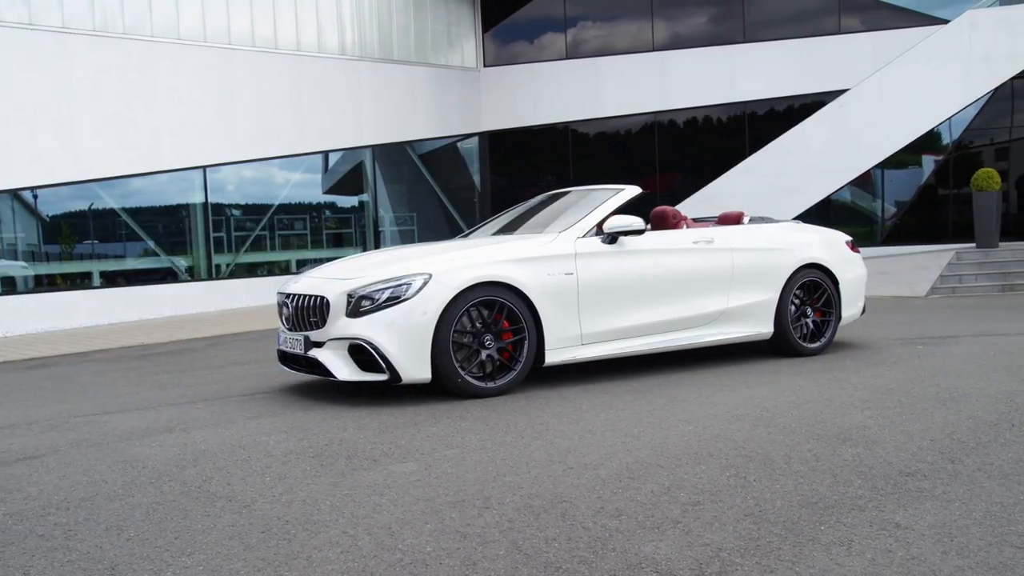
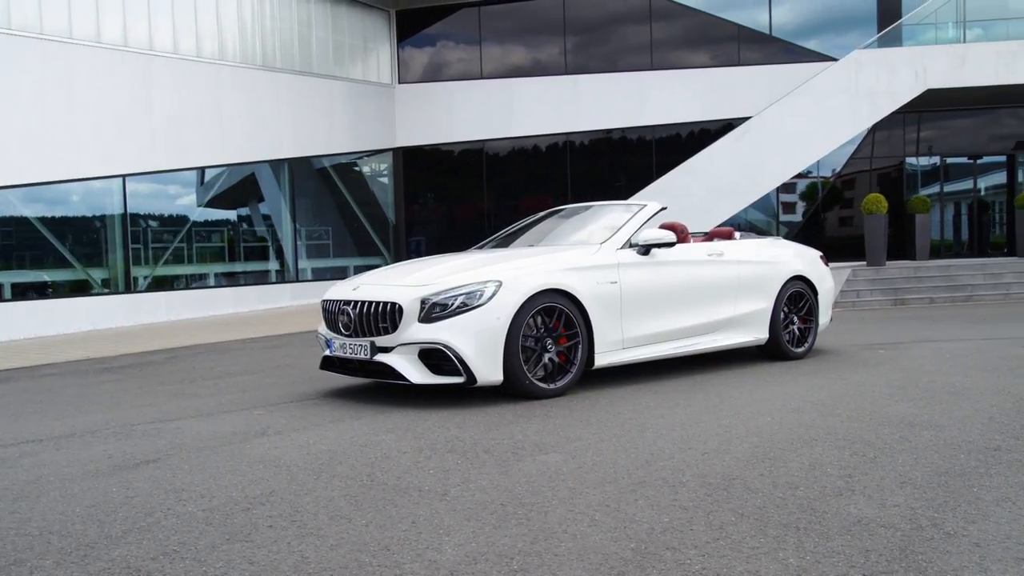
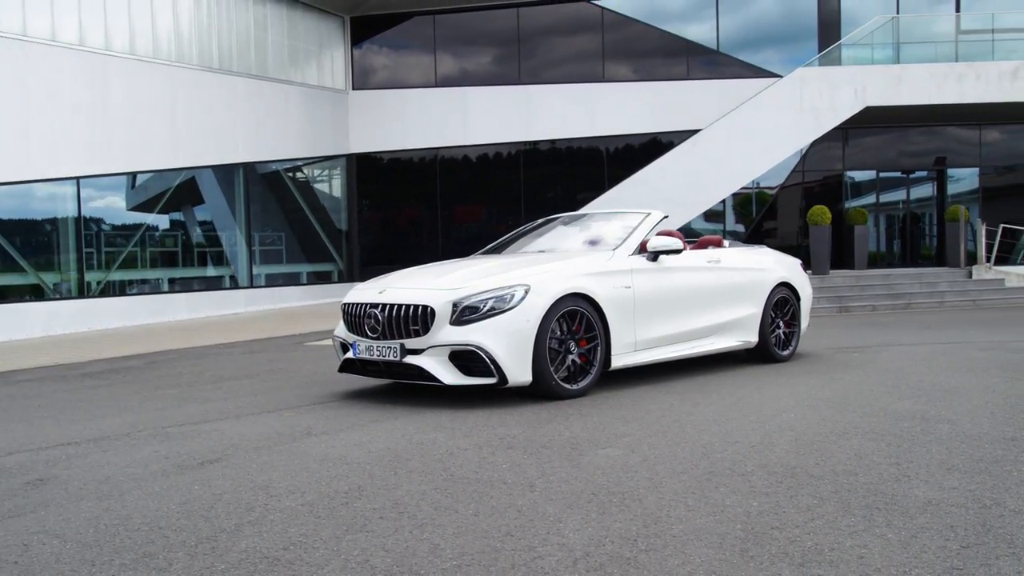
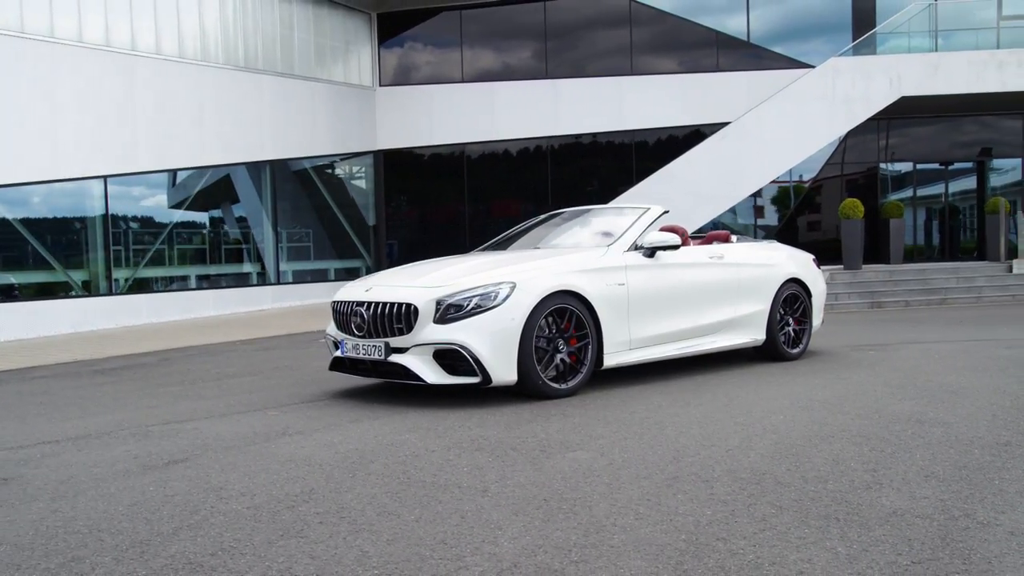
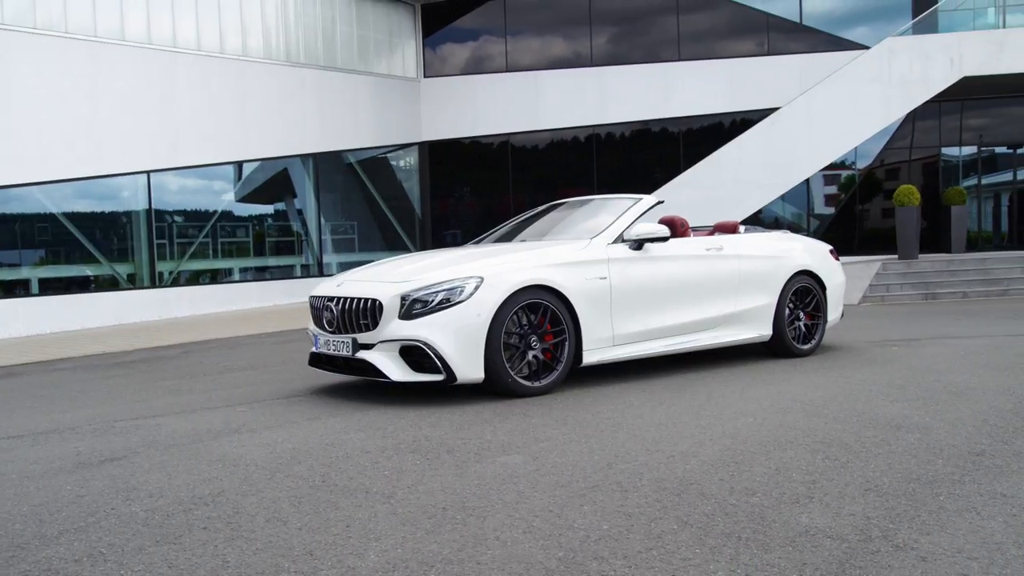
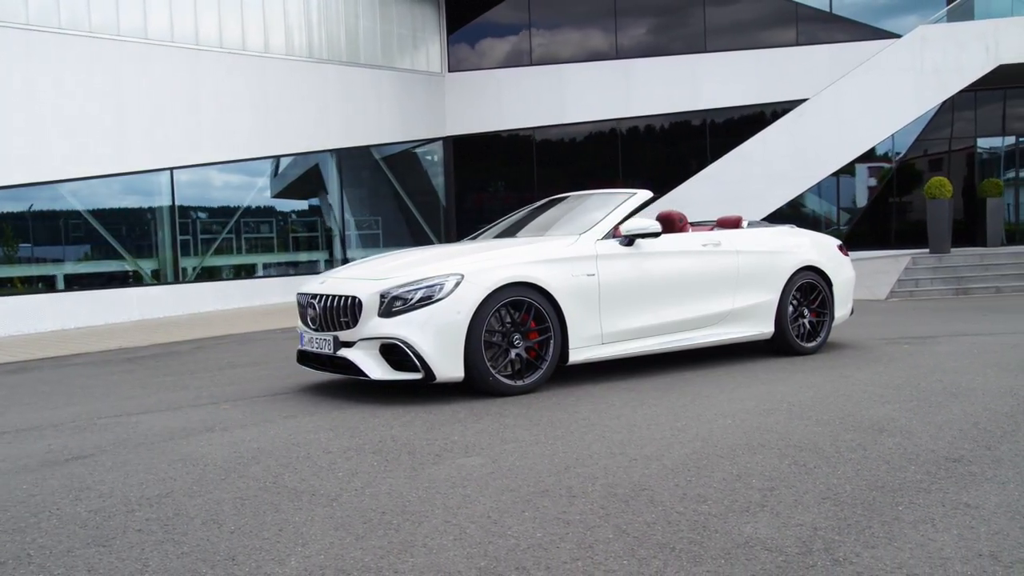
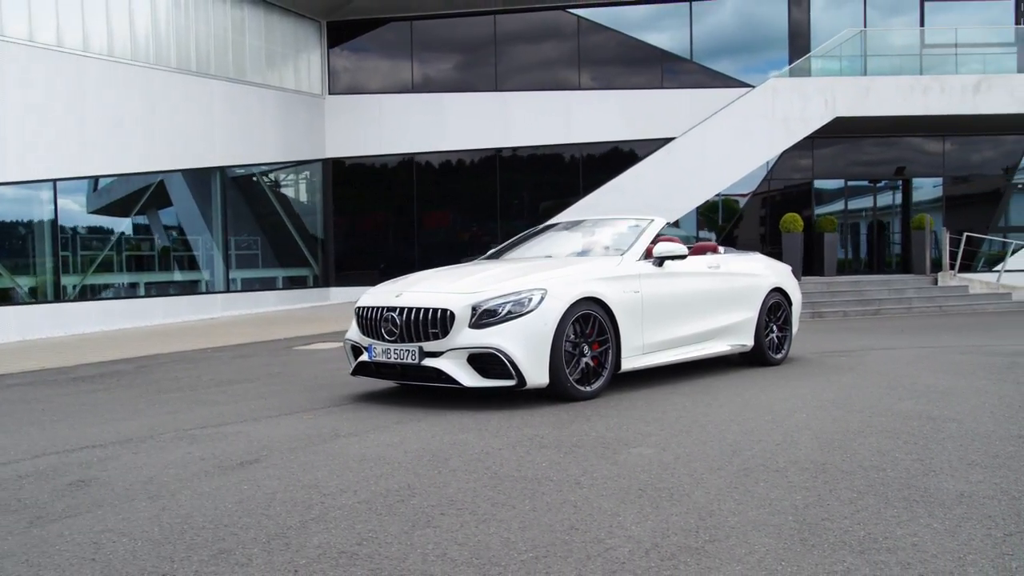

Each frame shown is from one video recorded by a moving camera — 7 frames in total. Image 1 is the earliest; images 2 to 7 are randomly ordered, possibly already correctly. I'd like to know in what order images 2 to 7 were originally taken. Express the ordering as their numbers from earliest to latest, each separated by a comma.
6, 5, 2, 4, 3, 7
